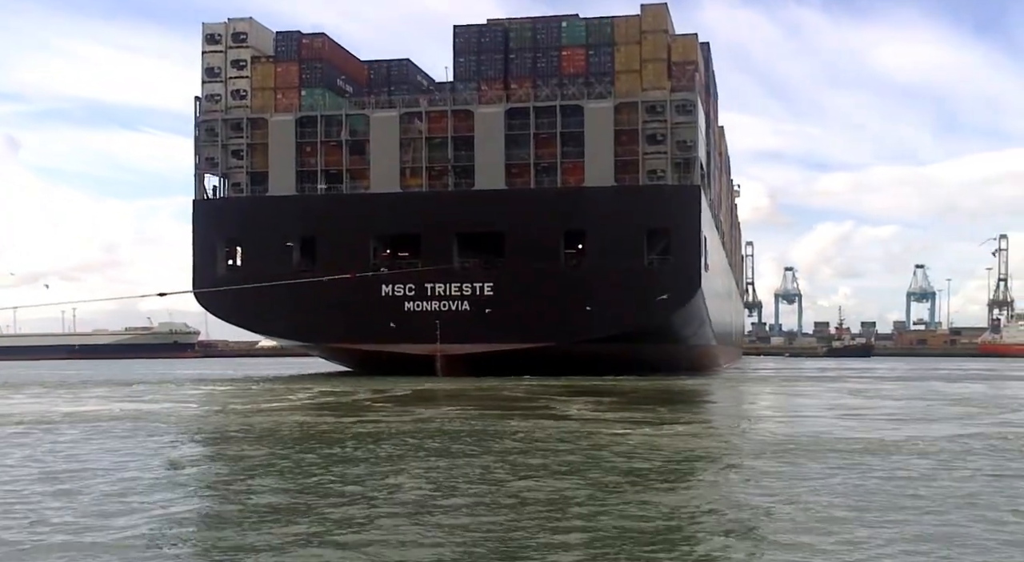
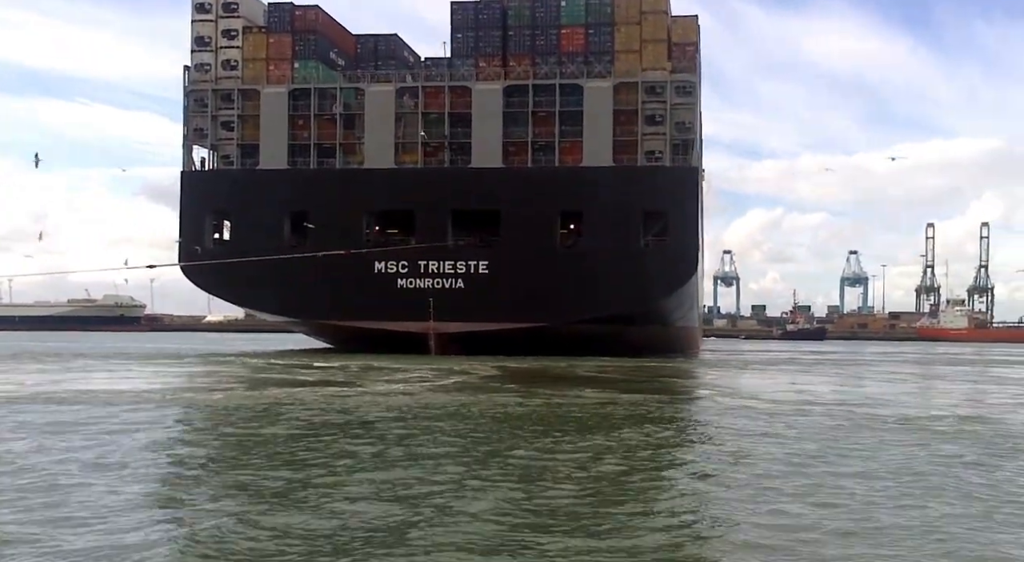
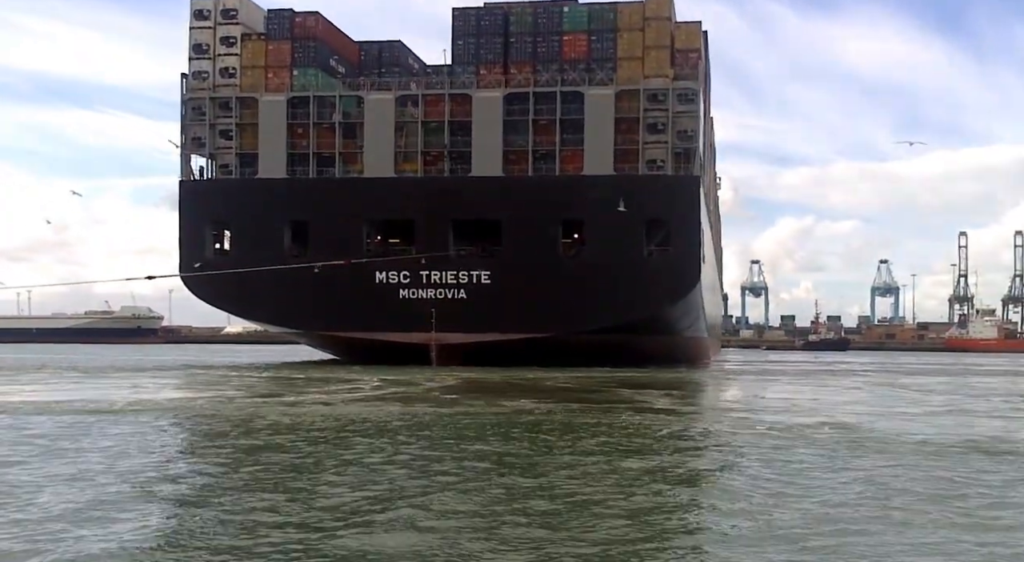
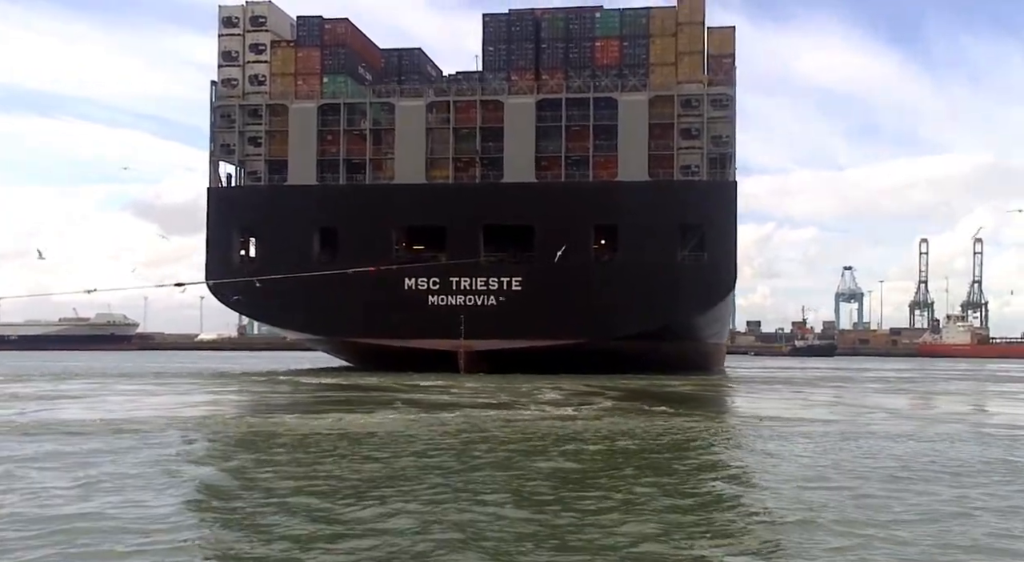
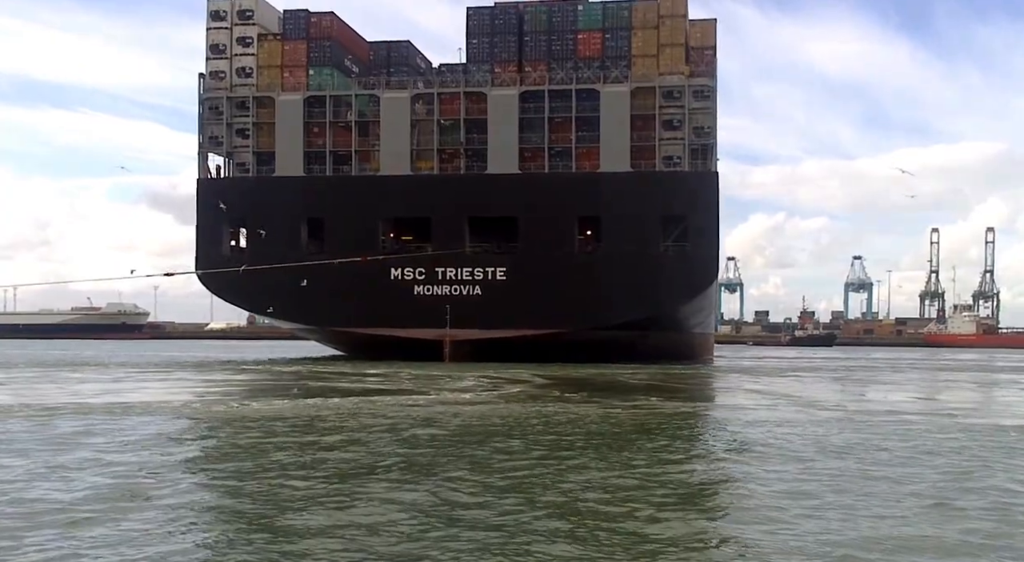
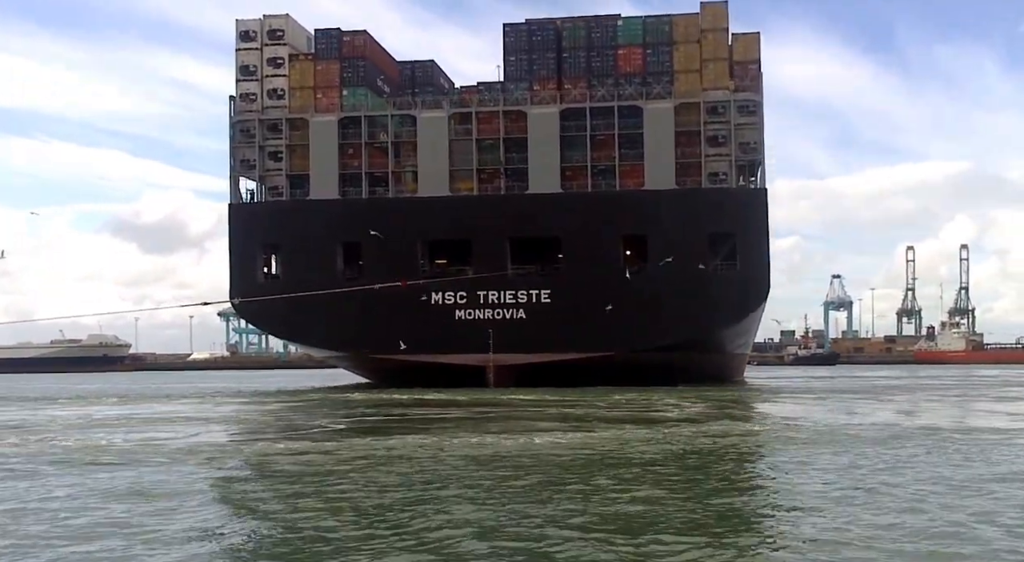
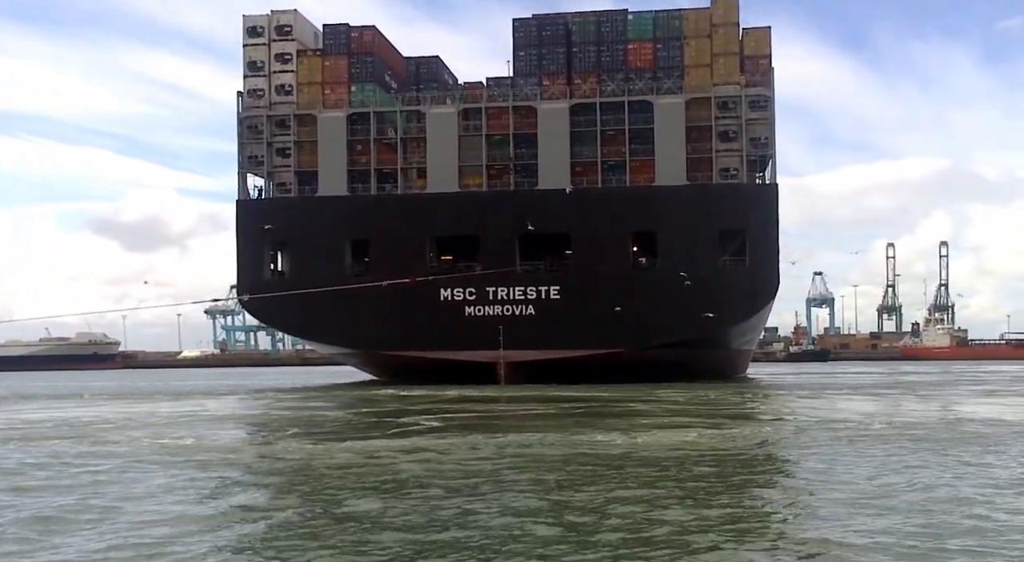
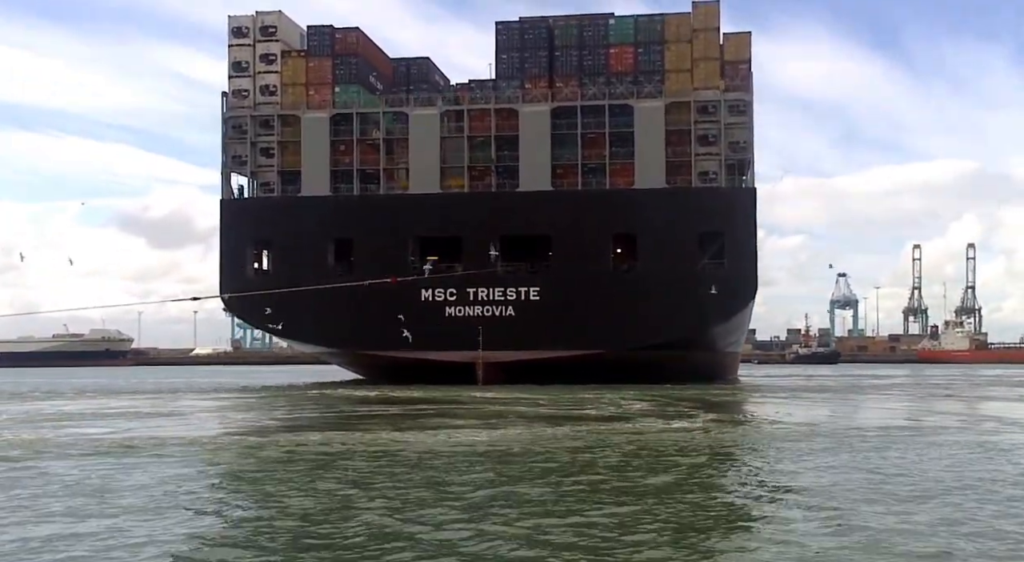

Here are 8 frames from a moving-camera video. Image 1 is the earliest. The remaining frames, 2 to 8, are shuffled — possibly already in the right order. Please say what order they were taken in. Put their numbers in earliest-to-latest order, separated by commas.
3, 2, 5, 4, 8, 6, 7
